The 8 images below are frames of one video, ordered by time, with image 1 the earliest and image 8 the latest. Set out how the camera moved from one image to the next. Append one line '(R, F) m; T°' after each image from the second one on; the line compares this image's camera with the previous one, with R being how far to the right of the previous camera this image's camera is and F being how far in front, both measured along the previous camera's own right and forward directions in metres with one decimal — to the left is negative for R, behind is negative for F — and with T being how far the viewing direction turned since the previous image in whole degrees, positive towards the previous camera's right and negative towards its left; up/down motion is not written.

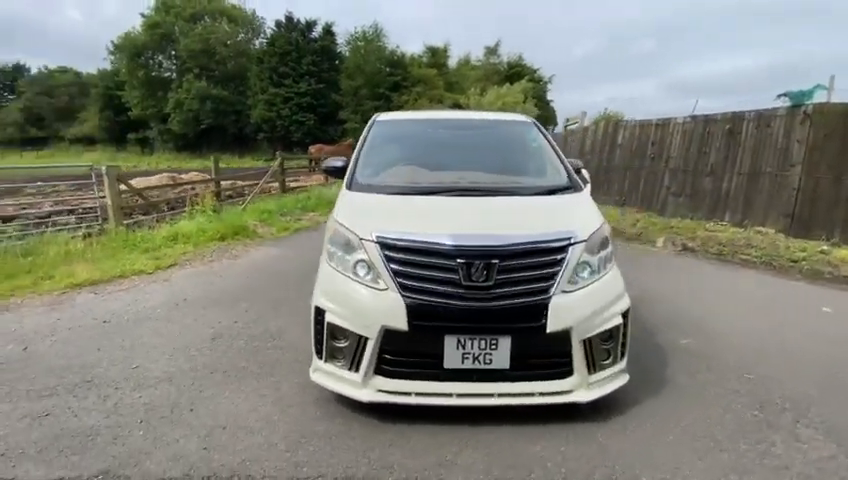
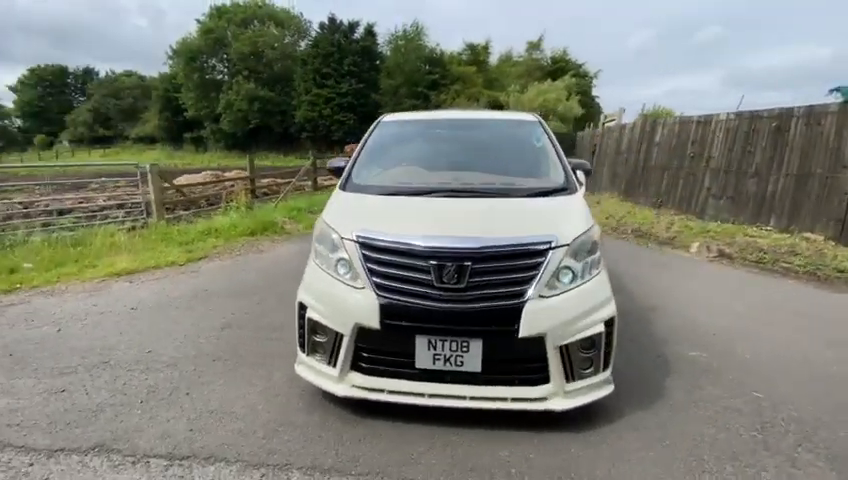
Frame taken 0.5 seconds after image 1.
(+0.4, 0.0) m; -6°
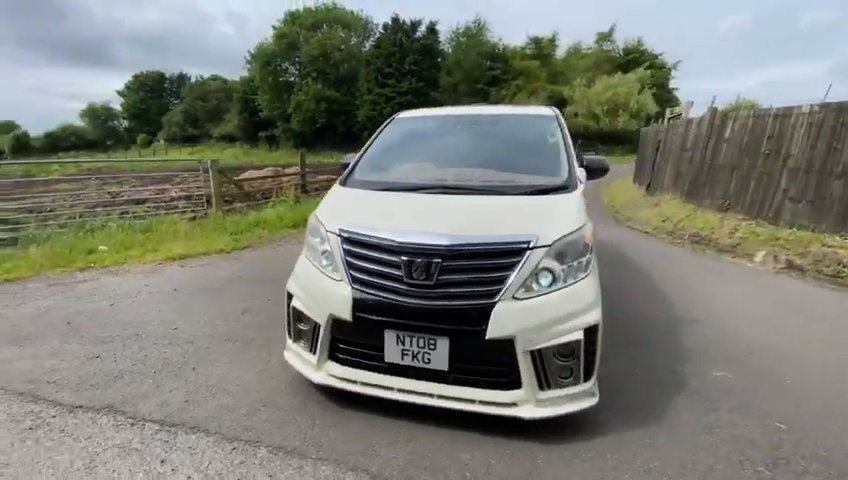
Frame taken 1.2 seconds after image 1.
(+0.5, 0.0) m; -9°
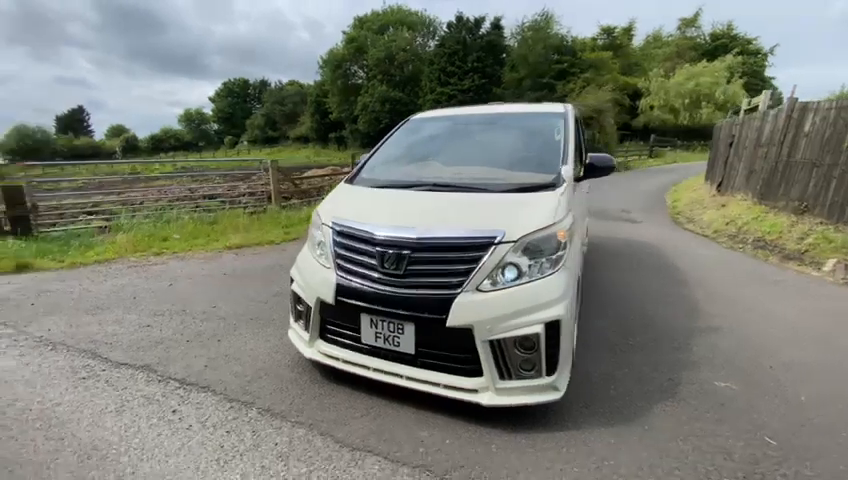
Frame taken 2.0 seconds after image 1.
(+0.6, -0.1) m; -9°
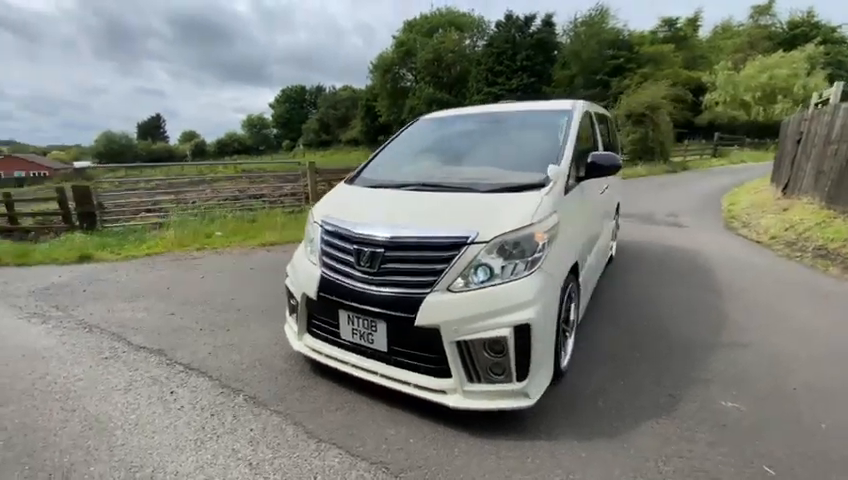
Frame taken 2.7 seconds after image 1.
(+0.5, 0.0) m; -7°
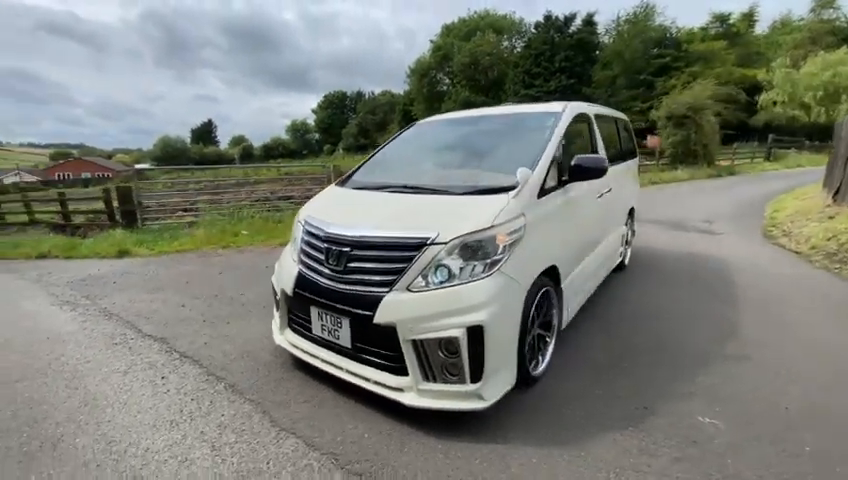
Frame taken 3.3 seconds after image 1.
(+0.5, 0.0) m; -5°
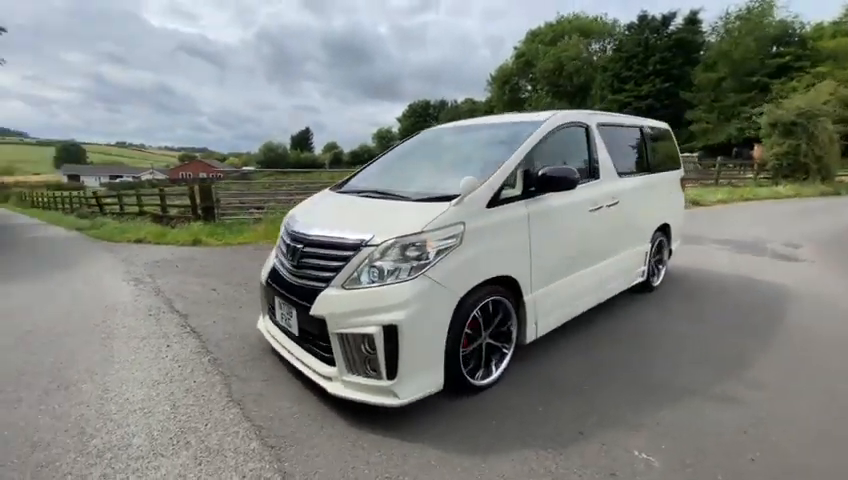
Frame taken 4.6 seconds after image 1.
(+1.0, 0.0) m; -12°
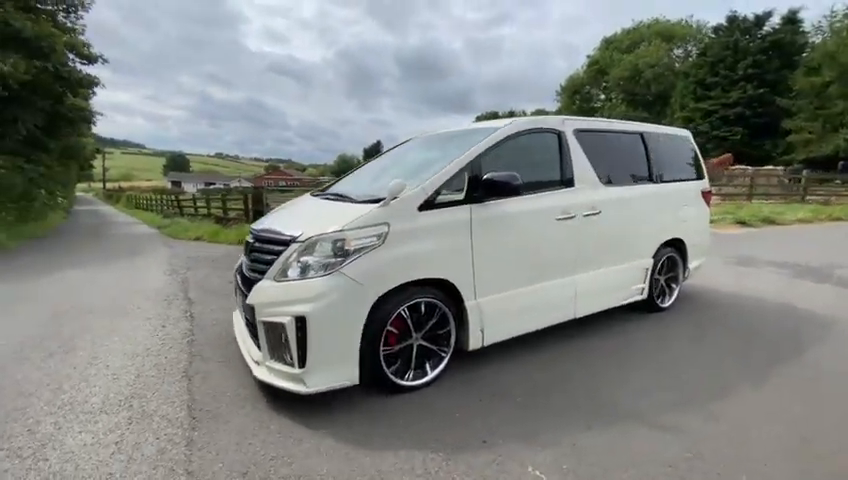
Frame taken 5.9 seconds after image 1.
(+1.0, 0.0) m; -10°
